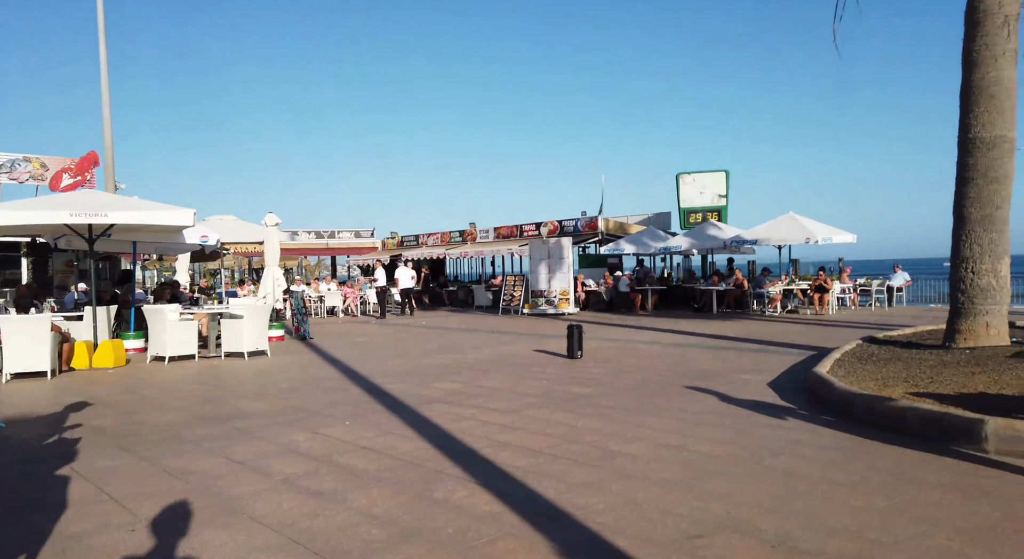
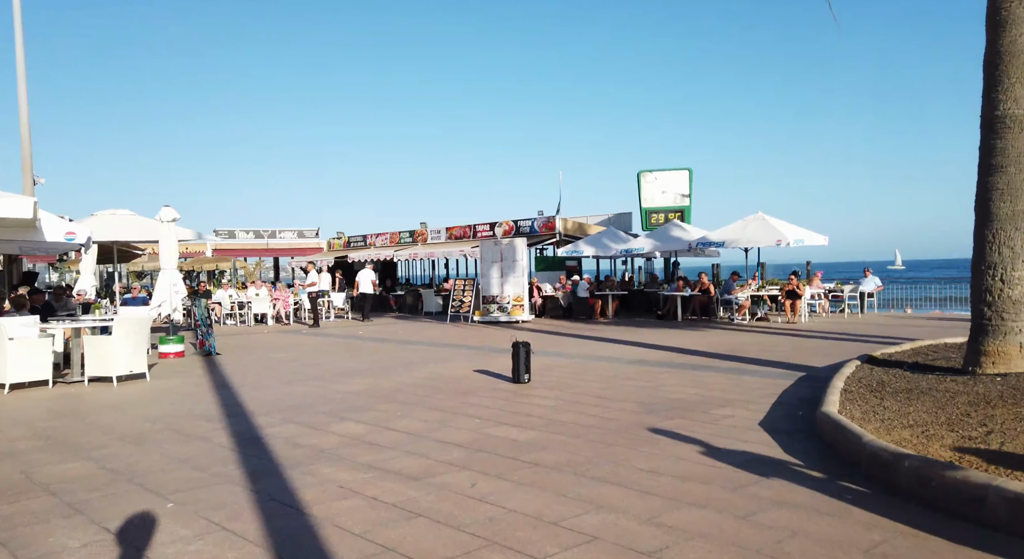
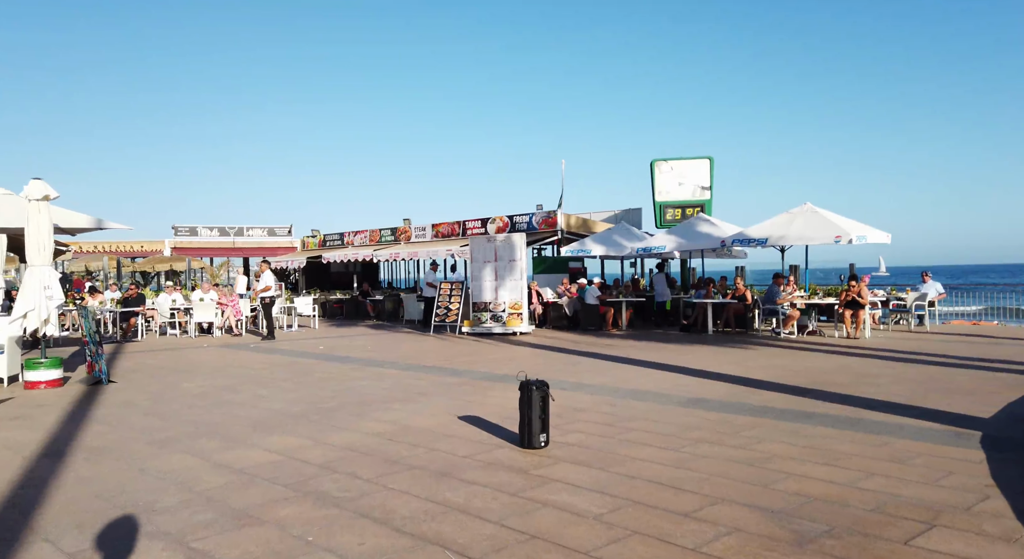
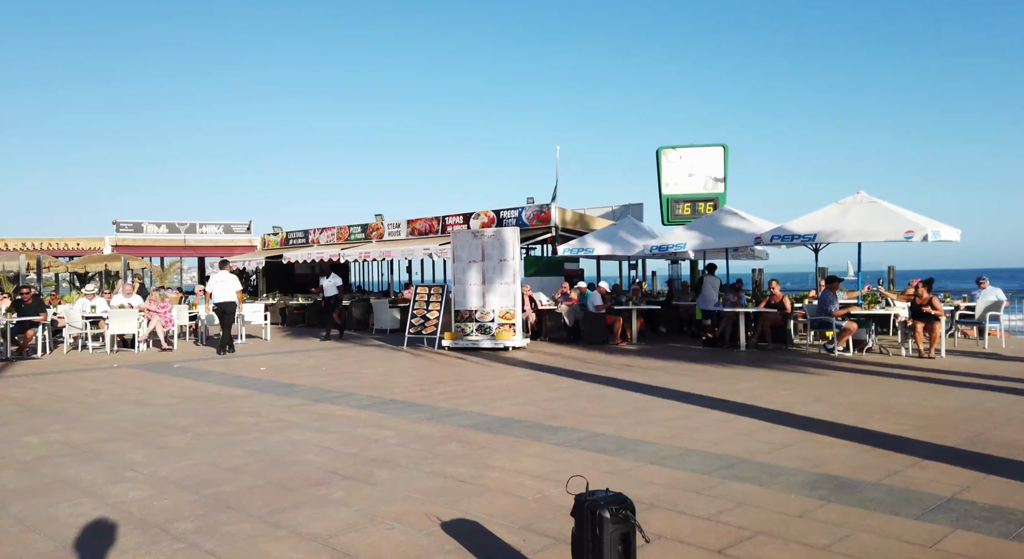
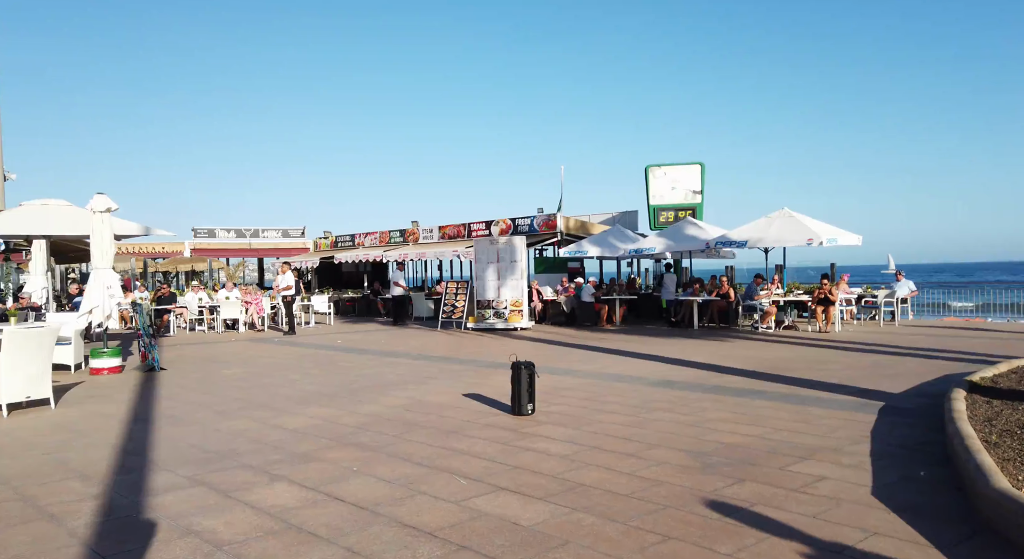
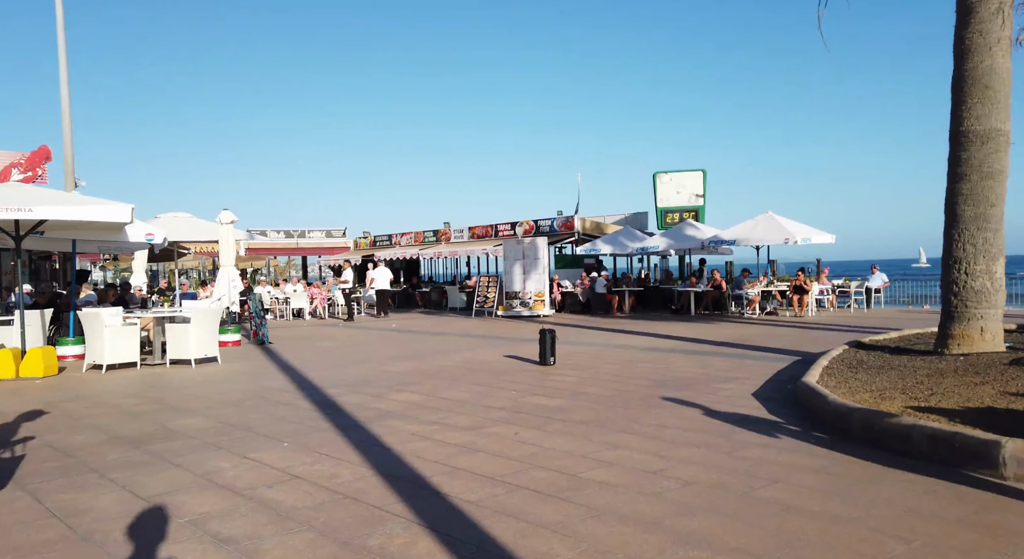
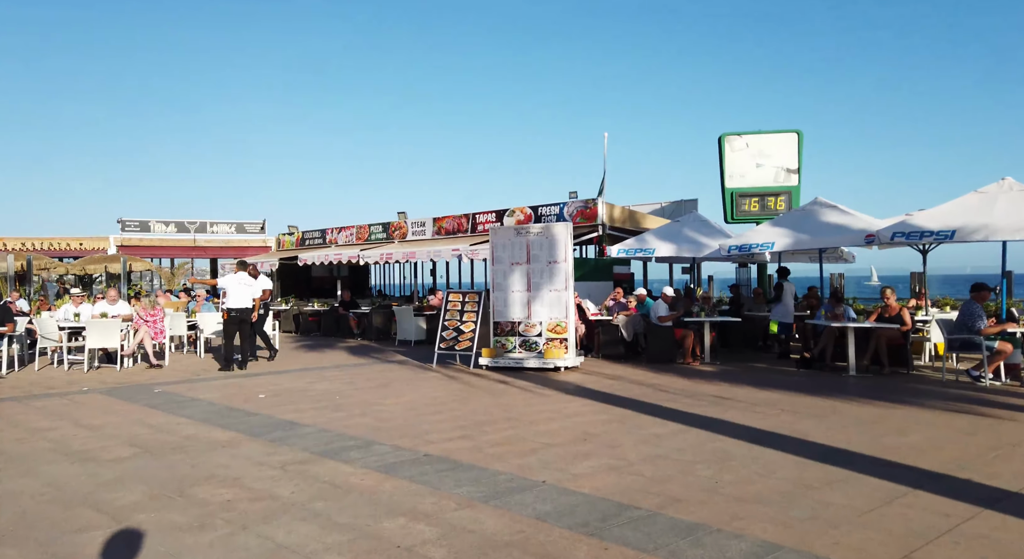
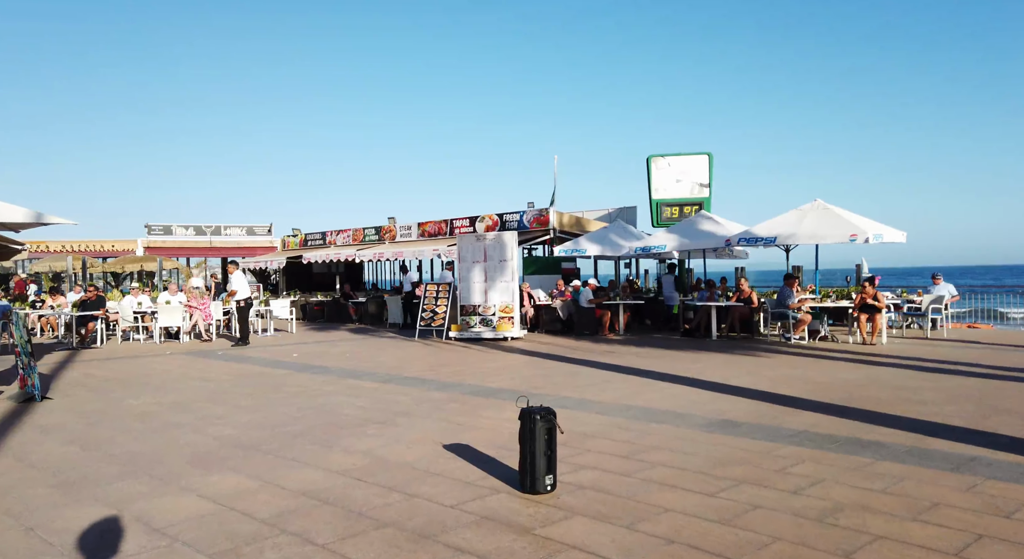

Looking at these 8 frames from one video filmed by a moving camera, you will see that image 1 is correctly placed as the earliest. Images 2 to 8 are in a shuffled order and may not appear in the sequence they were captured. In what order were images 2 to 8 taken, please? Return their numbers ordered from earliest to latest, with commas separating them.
6, 2, 5, 3, 8, 4, 7
